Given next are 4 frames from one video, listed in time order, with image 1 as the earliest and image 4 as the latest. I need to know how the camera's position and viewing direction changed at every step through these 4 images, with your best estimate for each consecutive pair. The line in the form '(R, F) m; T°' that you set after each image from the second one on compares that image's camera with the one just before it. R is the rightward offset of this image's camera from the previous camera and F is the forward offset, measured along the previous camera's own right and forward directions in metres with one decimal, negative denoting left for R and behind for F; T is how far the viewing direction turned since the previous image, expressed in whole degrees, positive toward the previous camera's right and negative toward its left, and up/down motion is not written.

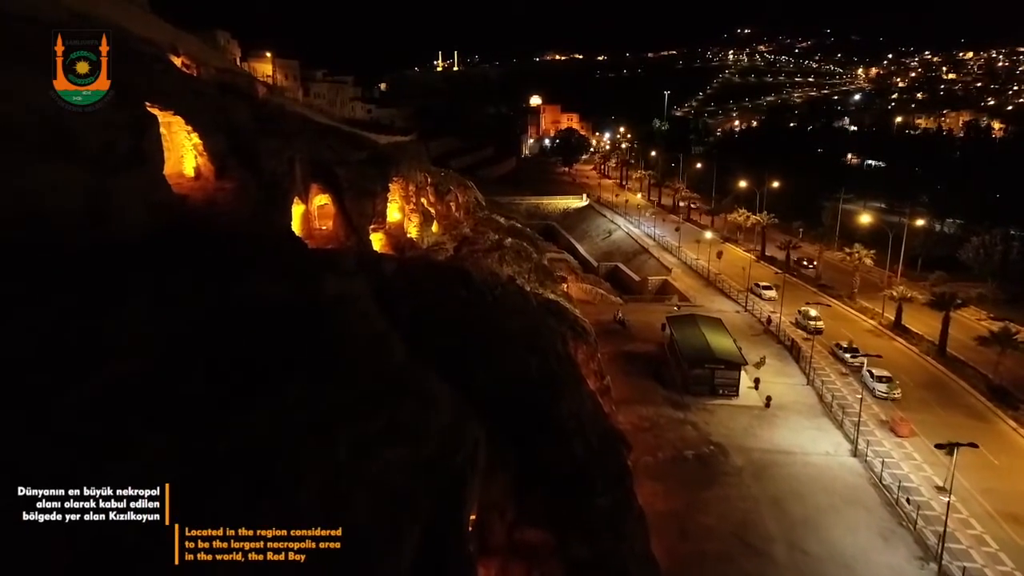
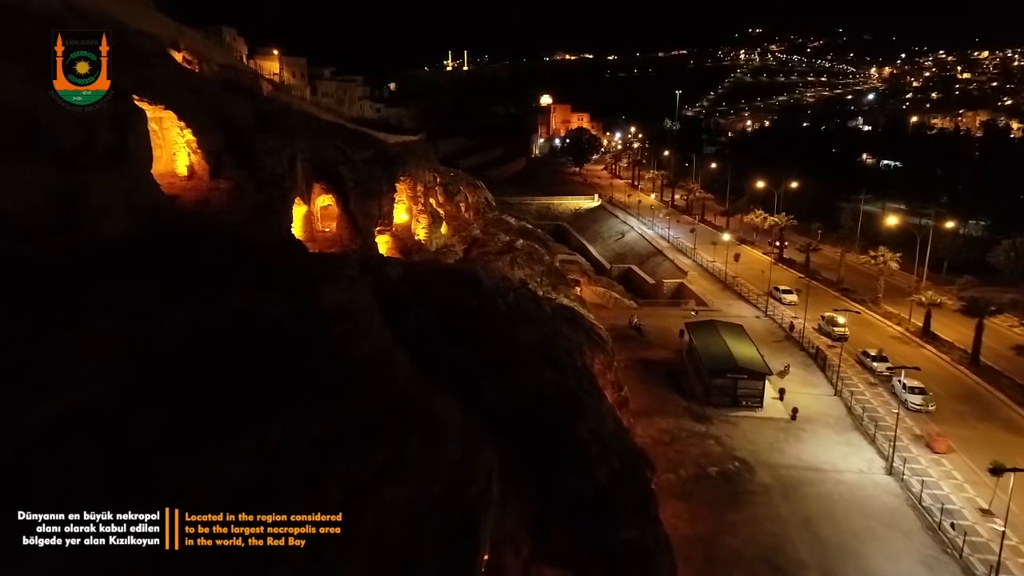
(-0.2, +1.6) m; -1°
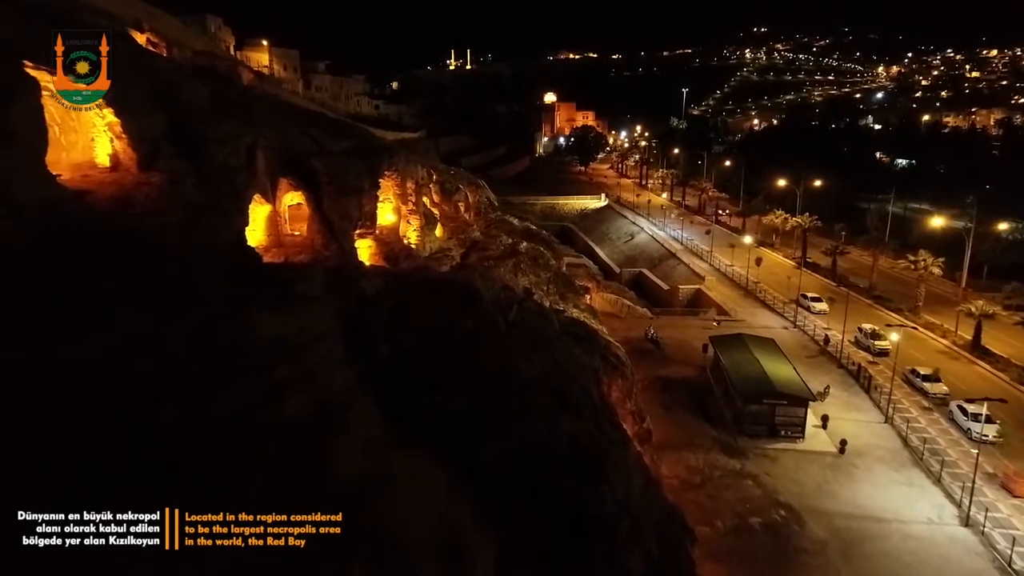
(0.0, +4.4) m; 0°
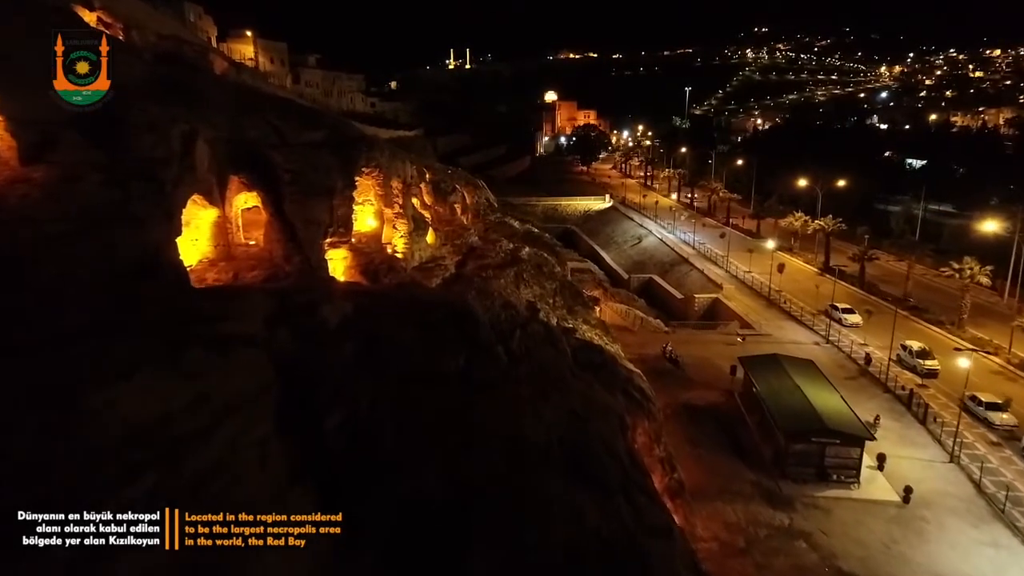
(-0.1, +4.3) m; 0°
